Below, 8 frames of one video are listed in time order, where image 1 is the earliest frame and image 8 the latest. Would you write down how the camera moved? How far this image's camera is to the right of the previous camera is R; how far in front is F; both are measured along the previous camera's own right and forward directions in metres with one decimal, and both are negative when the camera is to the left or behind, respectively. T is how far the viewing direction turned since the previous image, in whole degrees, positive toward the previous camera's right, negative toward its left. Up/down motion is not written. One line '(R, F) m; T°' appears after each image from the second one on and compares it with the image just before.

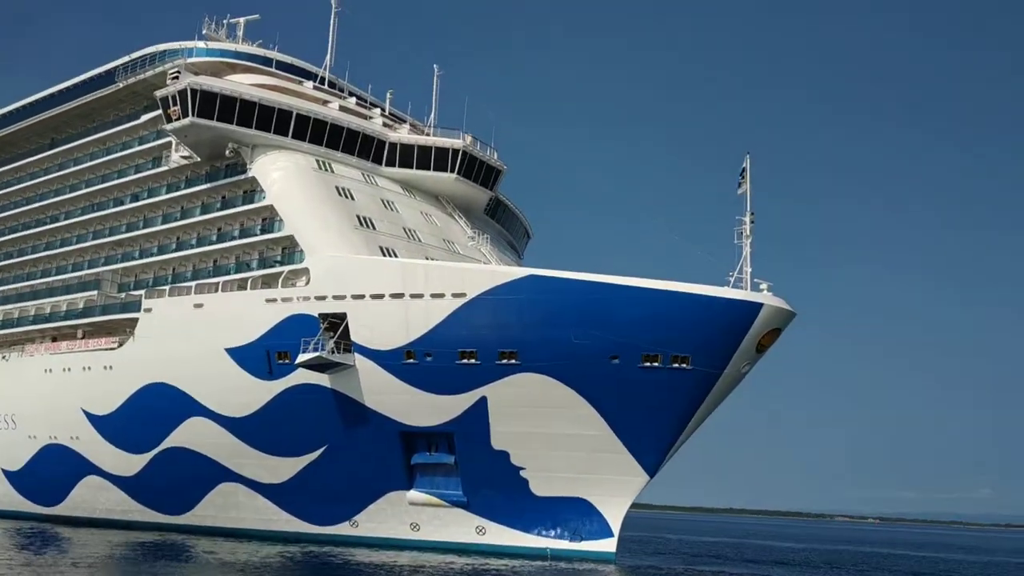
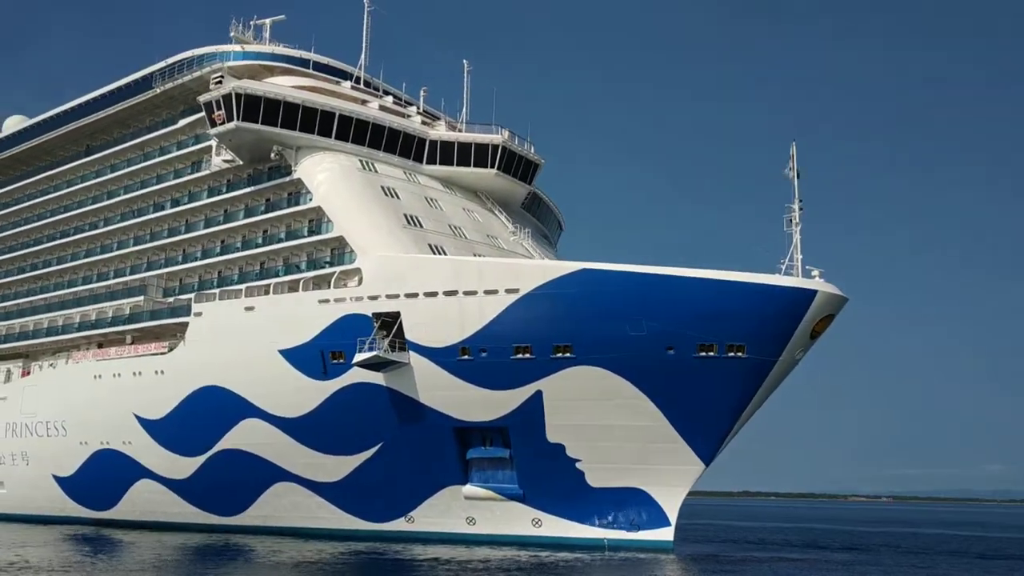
(-0.9, -0.1) m; 0°
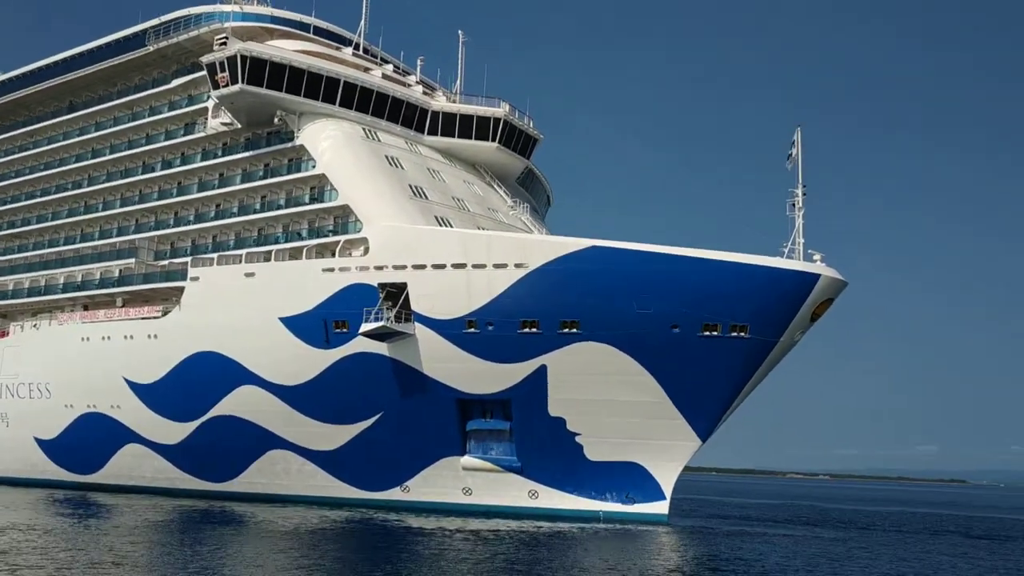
(-1.1, -0.1) m; +3°
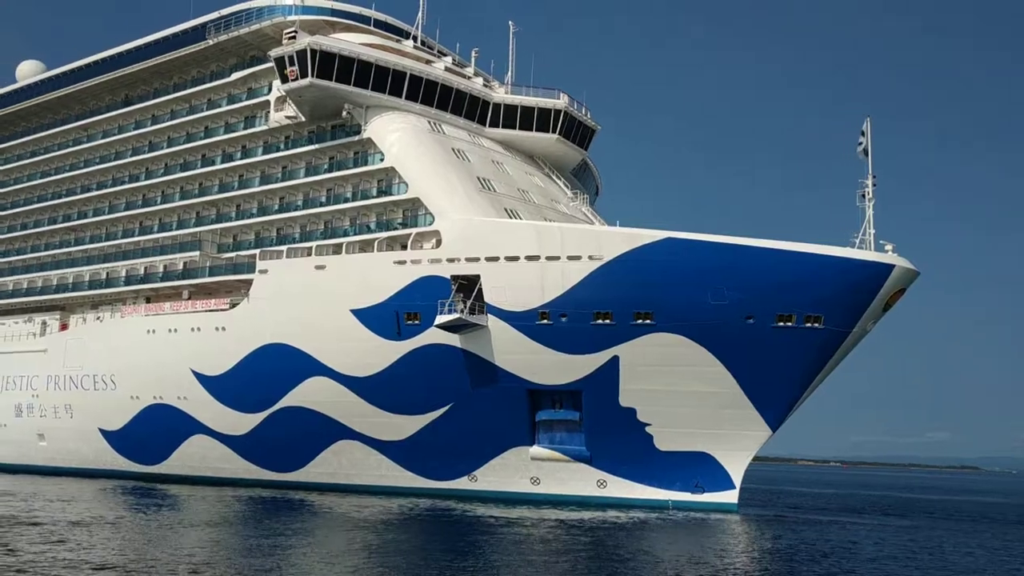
(-1.2, -0.1) m; -1°
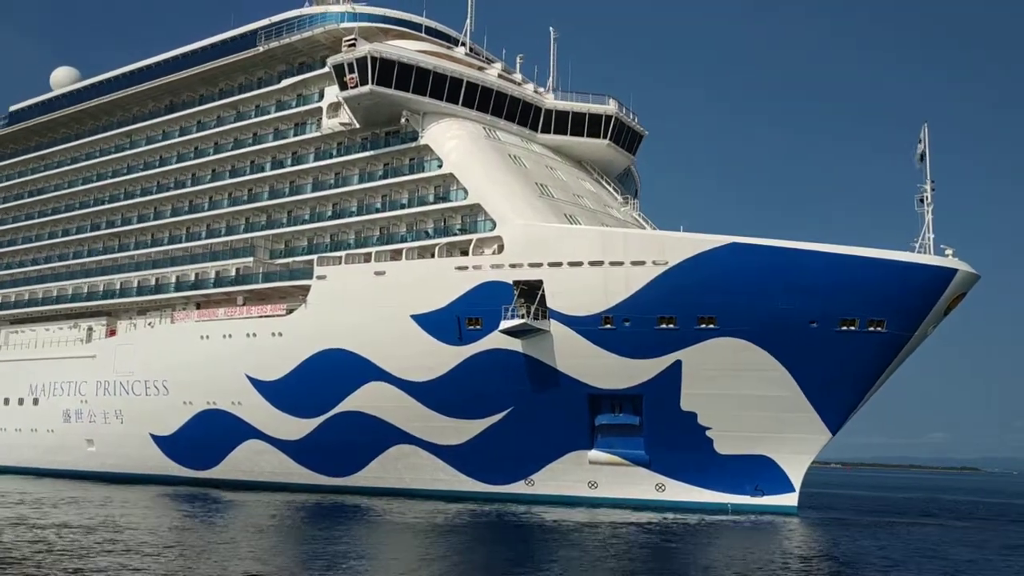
(-1.2, -0.1) m; 0°
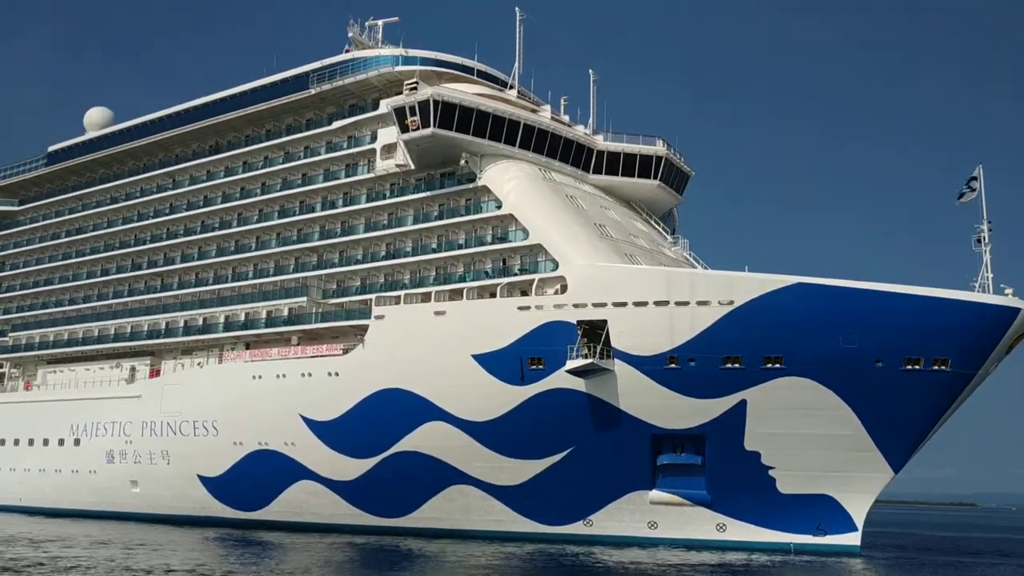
(-1.4, -0.1) m; +1°
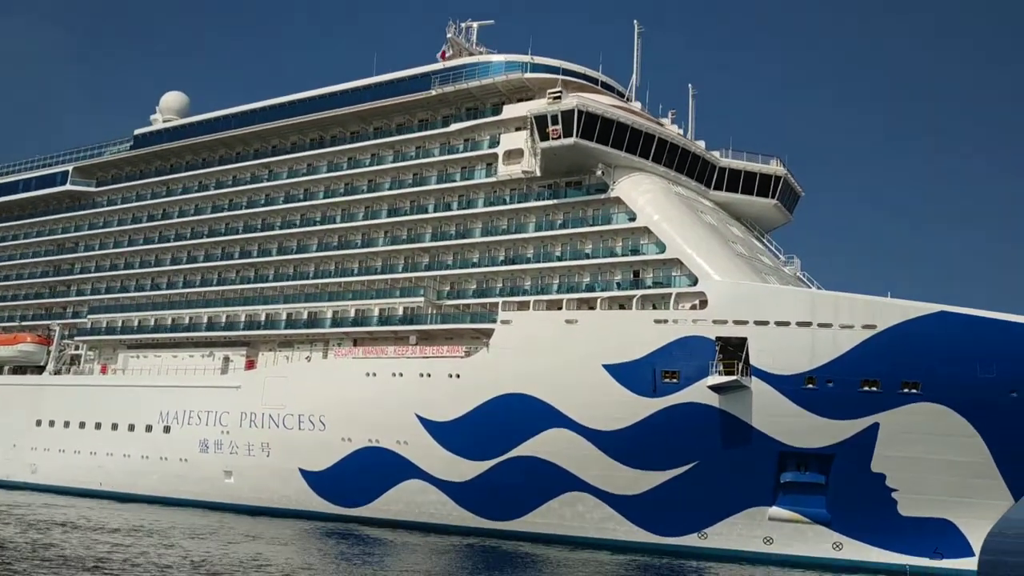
(-3.2, -0.1) m; +1°
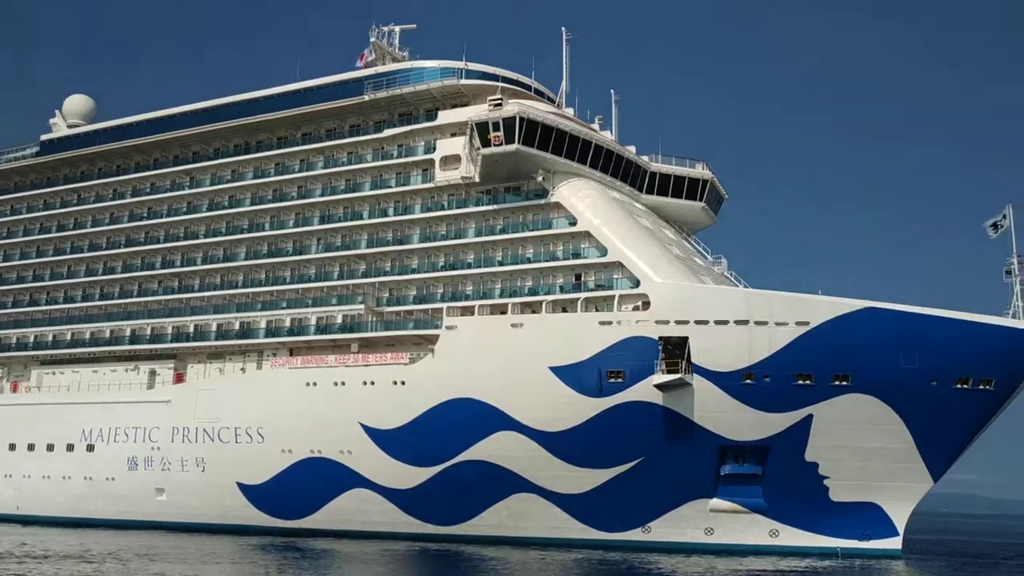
(-1.0, -0.1) m; +7°
